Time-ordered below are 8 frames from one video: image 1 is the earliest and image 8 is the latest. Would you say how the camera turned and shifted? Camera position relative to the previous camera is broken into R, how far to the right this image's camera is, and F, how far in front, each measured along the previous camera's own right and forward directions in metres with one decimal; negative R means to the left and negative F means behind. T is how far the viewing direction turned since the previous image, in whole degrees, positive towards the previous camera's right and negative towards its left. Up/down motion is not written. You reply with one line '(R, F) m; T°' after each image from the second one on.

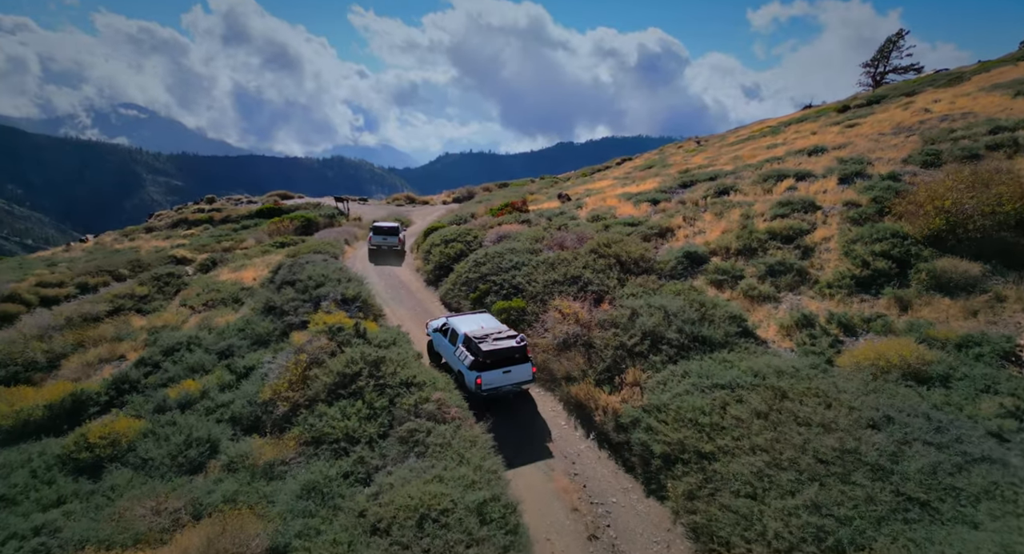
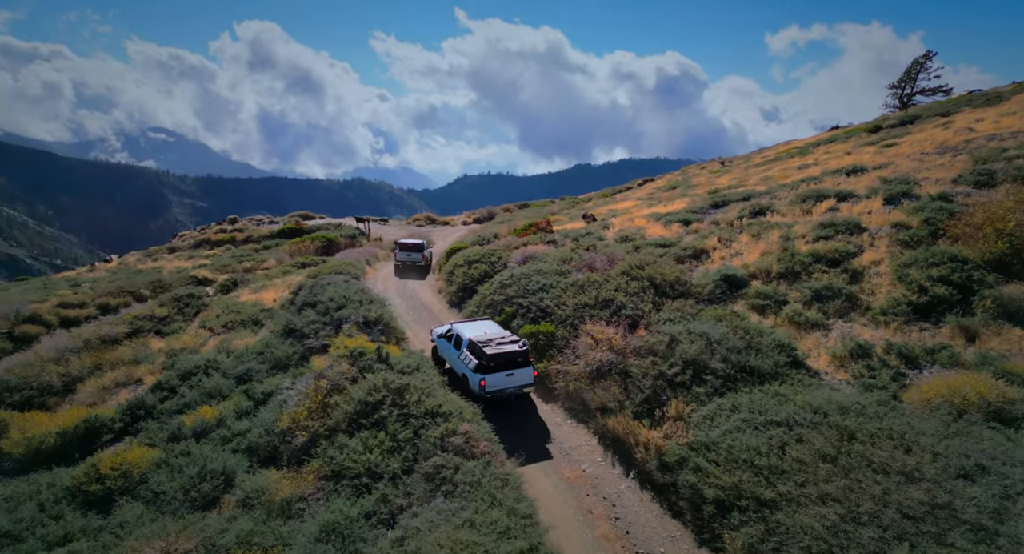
(-0.4, +1.0) m; -2°
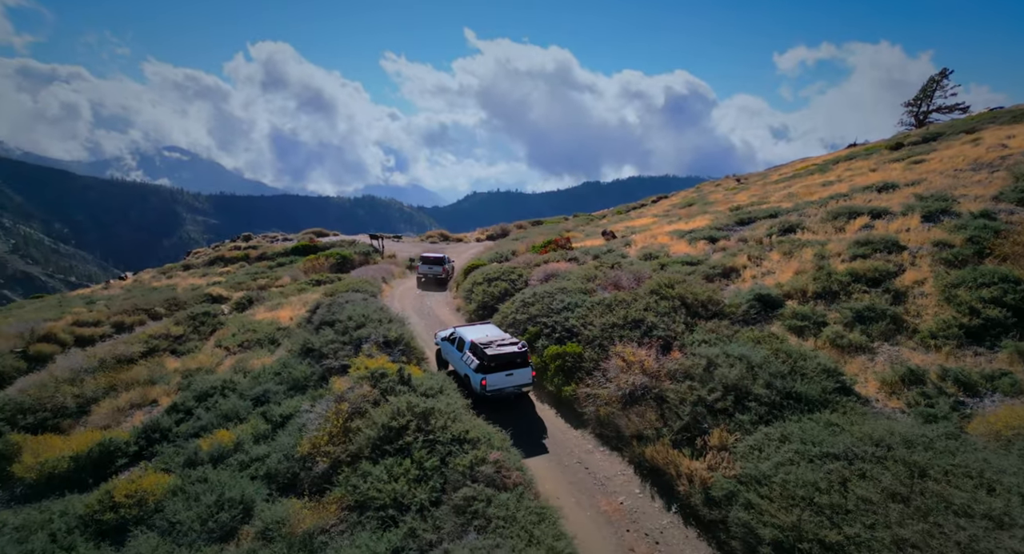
(-0.6, +0.7) m; -1°
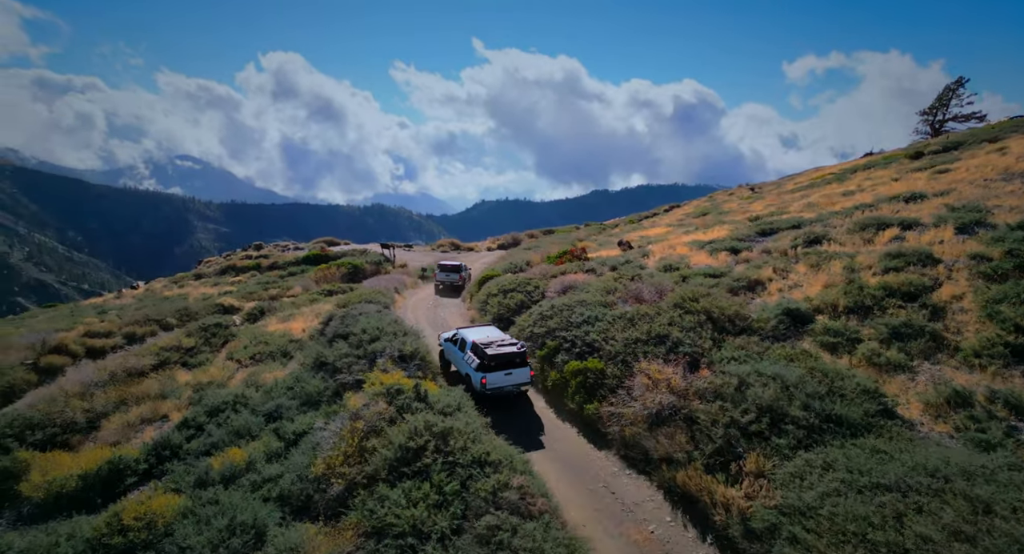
(-0.4, +0.7) m; -1°
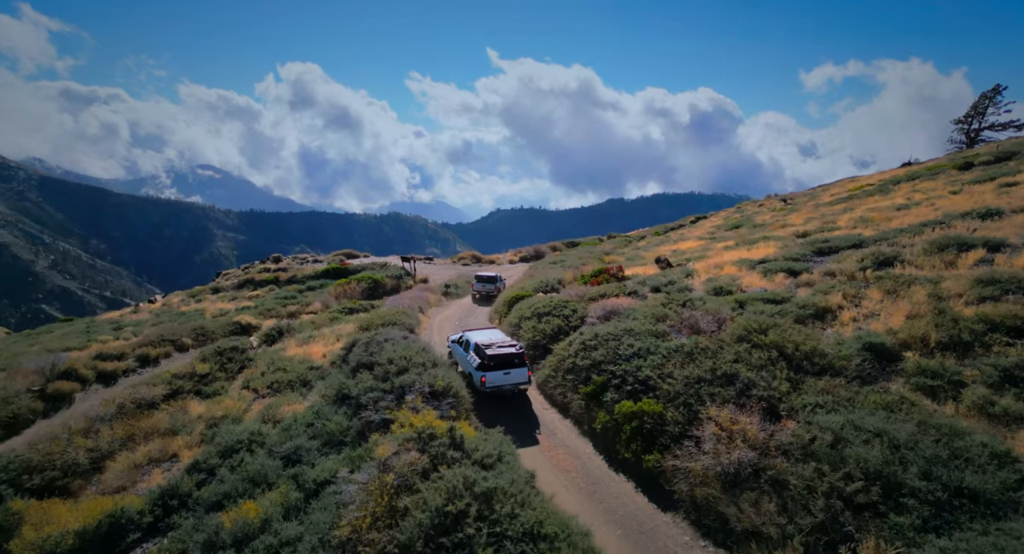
(-1.0, +2.4) m; -1°
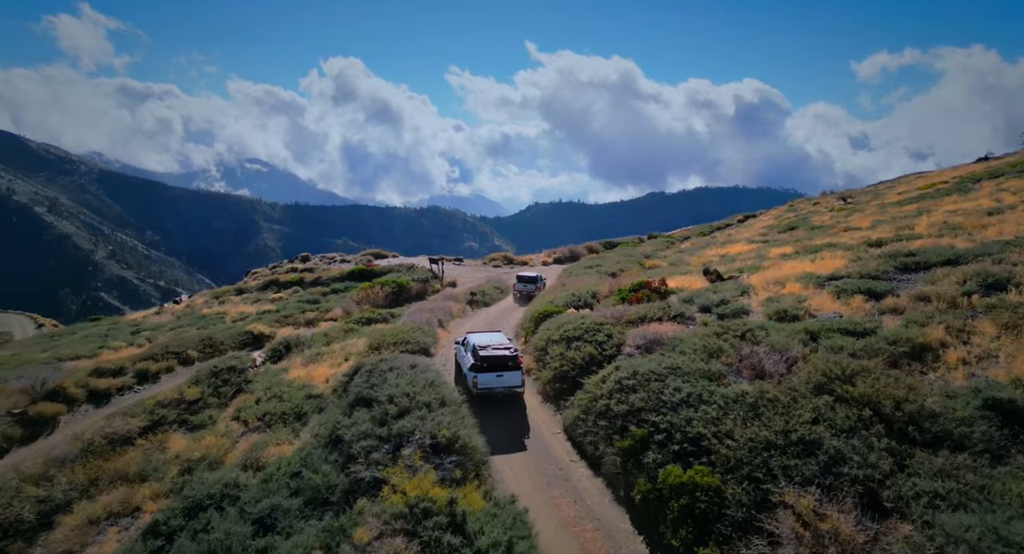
(+0.5, +4.1) m; -4°
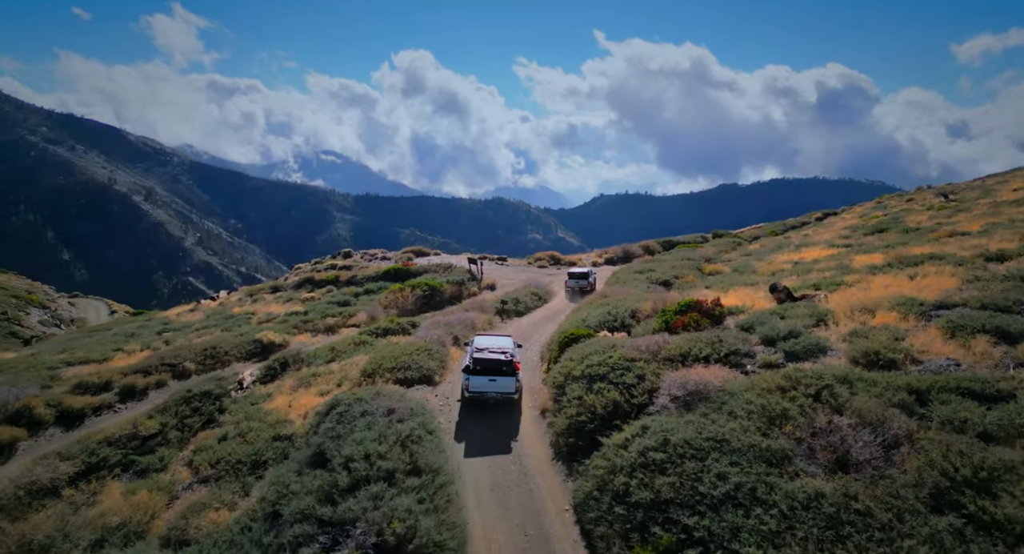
(+2.0, +5.4) m; -6°
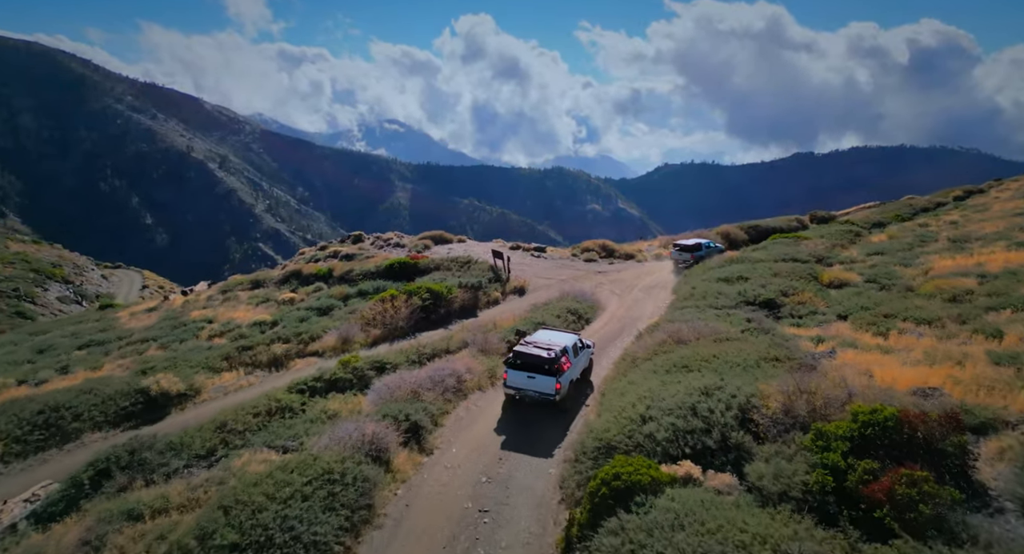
(+1.6, +15.7) m; -5°
